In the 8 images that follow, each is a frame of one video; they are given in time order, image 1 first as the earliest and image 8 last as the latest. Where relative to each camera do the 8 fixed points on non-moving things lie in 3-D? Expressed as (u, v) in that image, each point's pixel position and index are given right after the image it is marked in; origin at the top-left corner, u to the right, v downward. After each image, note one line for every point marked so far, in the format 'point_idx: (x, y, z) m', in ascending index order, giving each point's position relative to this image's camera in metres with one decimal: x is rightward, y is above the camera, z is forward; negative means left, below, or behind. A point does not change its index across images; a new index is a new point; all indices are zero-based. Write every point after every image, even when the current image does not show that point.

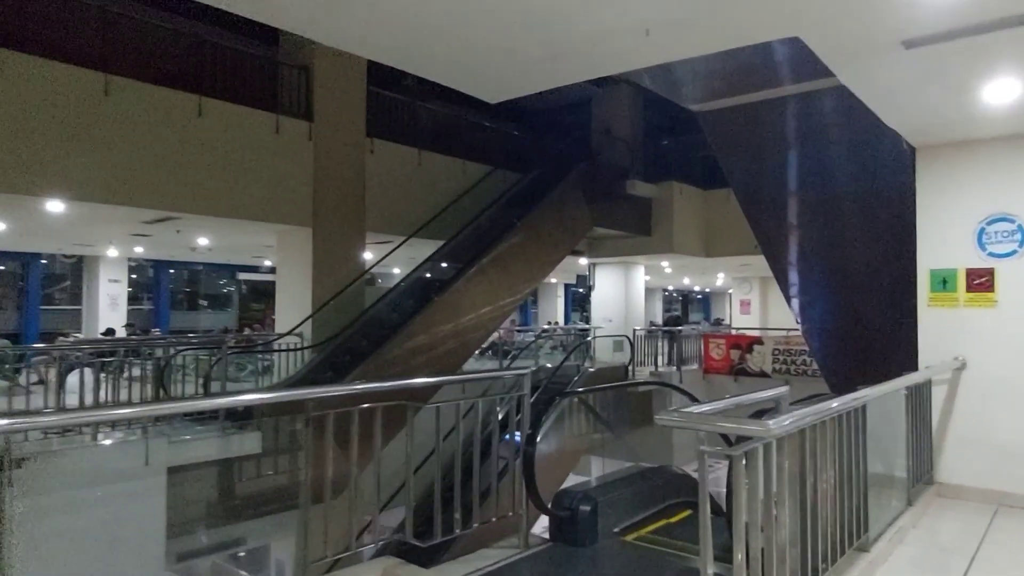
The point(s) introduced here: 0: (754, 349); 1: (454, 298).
0: (+3.7, -0.9, +10.6) m
1: (-0.6, -0.1, +8.1) m
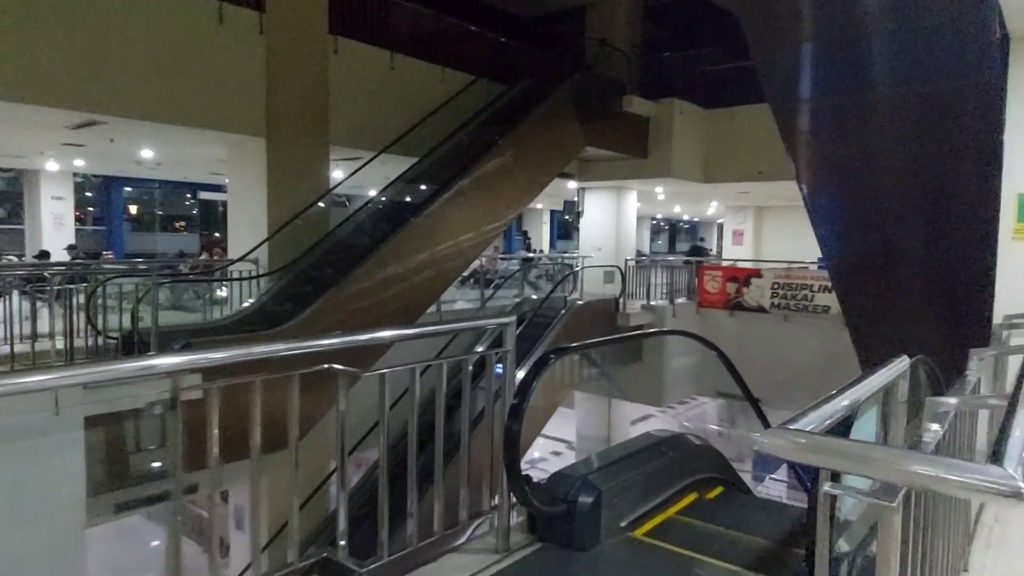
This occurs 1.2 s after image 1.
0: (+3.4, +0.1, +10.0) m
1: (-0.8, +0.7, +7.2) m
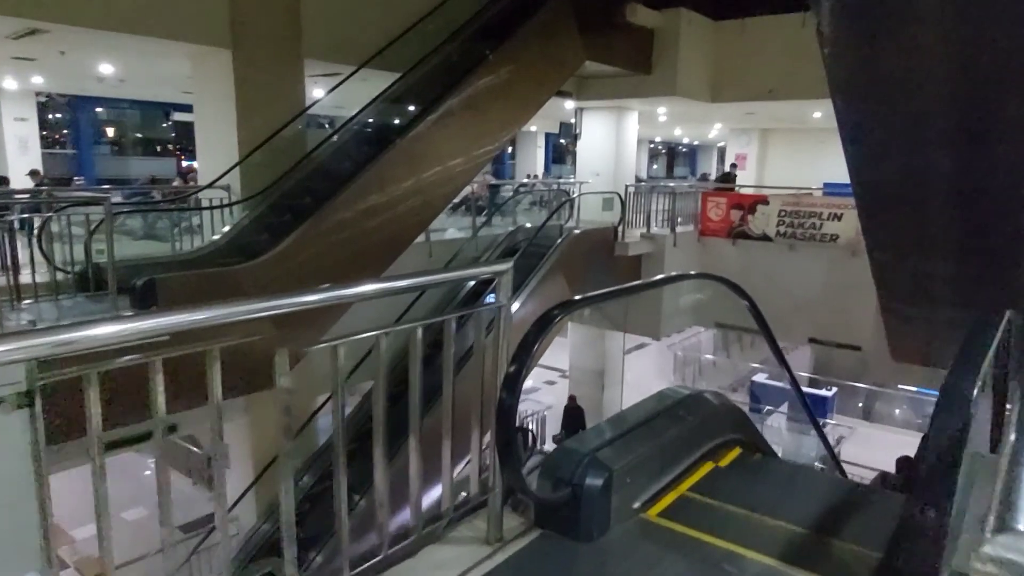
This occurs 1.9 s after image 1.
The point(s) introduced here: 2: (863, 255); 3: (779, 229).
0: (+3.3, +1.1, +9.5) m
1: (-0.9, +1.3, +6.7) m
2: (+4.4, +0.4, +8.8) m
3: (+3.6, +0.8, +9.3) m
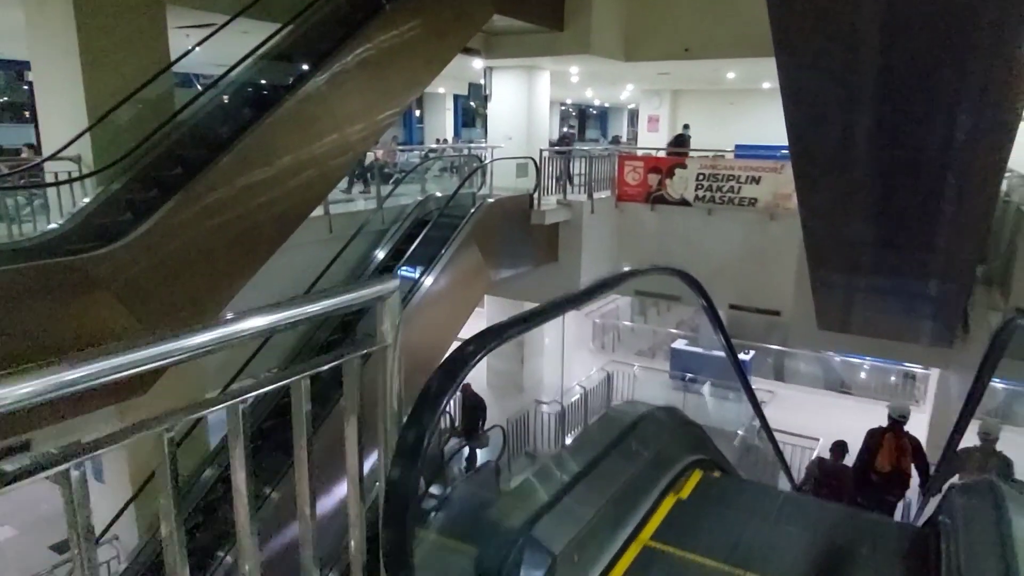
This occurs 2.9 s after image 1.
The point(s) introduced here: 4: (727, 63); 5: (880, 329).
0: (+2.1, +1.5, +9.2) m
1: (-1.7, +1.5, +5.9) m
2: (+3.3, +0.9, +8.7) m
3: (+2.4, +1.2, +9.1) m
4: (+3.1, +3.2, +10.1) m
5: (+3.9, -0.5, +7.5) m
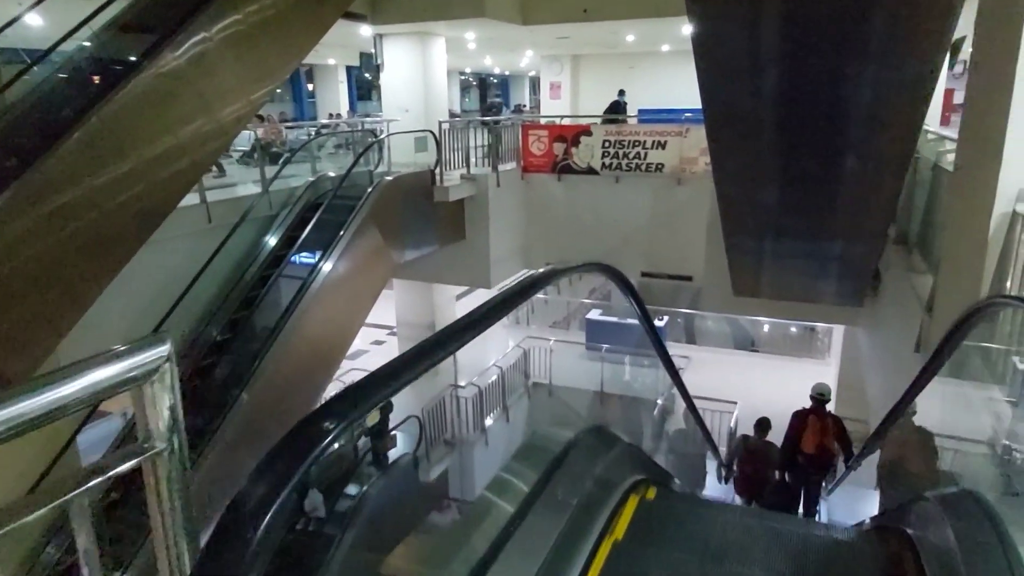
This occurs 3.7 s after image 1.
0: (+0.9, +1.9, +8.9) m
1: (-2.5, +1.5, +5.1) m
2: (+2.1, +1.3, +8.6) m
3: (+1.2, +1.6, +8.8) m
4: (+1.6, +3.7, +9.9) m
5: (+3.0, 0.0, +7.5) m
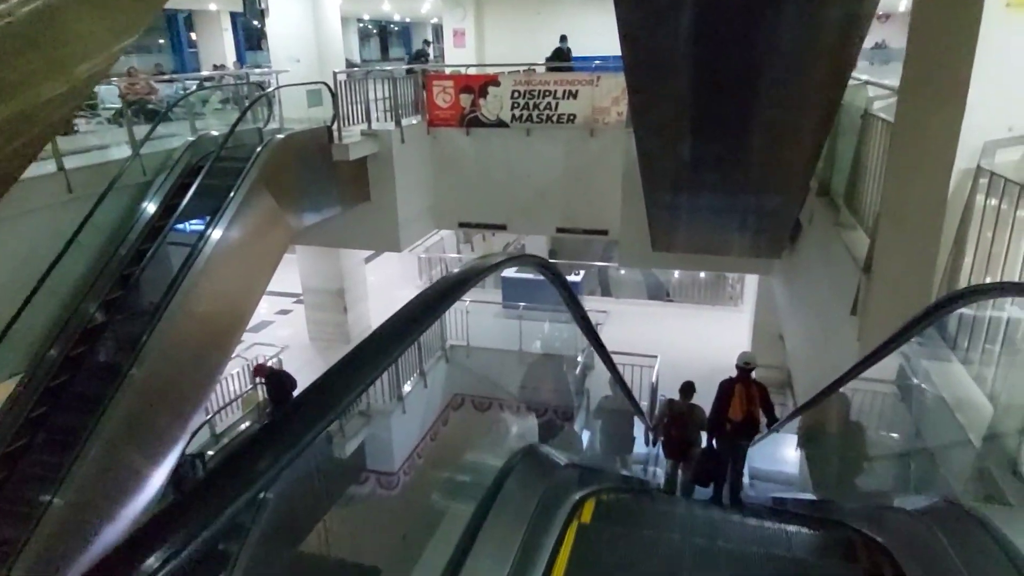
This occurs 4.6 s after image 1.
0: (-0.3, +2.3, +8.4) m
1: (-3.2, +1.6, +4.3) m
2: (+1.0, +1.8, +8.3) m
3: (0.0, +2.1, +8.4) m
4: (+0.3, +4.3, +9.3) m
5: (+2.0, +0.5, +7.5) m
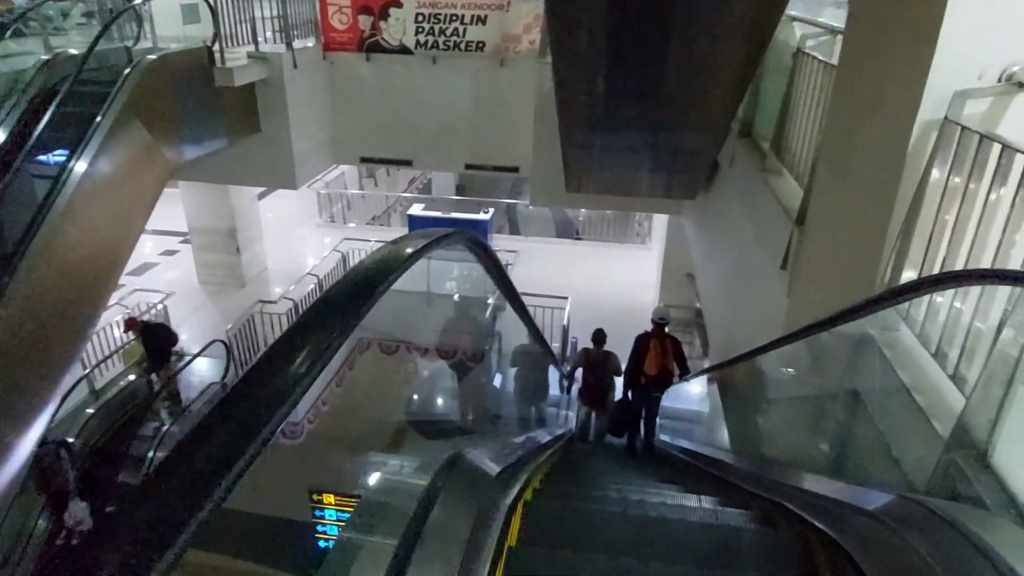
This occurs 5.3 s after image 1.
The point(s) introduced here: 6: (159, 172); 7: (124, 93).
0: (-1.3, +3.0, +7.7) m
1: (-3.7, +1.8, +3.4) m
2: (0.0, +2.5, +7.9) m
3: (-1.0, +2.8, +7.8) m
4: (-0.9, +5.0, +8.5) m
5: (+1.1, +1.1, +7.3) m
6: (-3.1, +1.0, +6.2) m
7: (-3.2, +1.6, +5.7) m
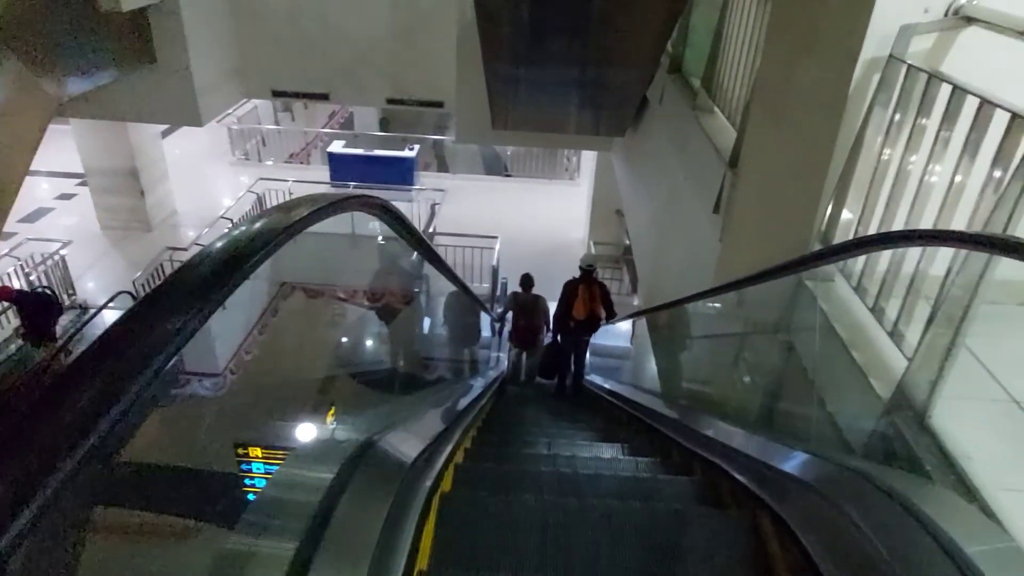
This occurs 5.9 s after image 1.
0: (-2.2, +3.6, +7.1) m
1: (-4.0, +2.0, +2.7) m
2: (-0.9, +3.1, +7.4) m
3: (-1.9, +3.4, +7.2) m
4: (-1.9, +5.7, +7.8) m
5: (+0.3, +1.7, +7.1) m
6: (-3.8, +1.4, +5.6) m
7: (-3.8, +1.9, +5.0) m
